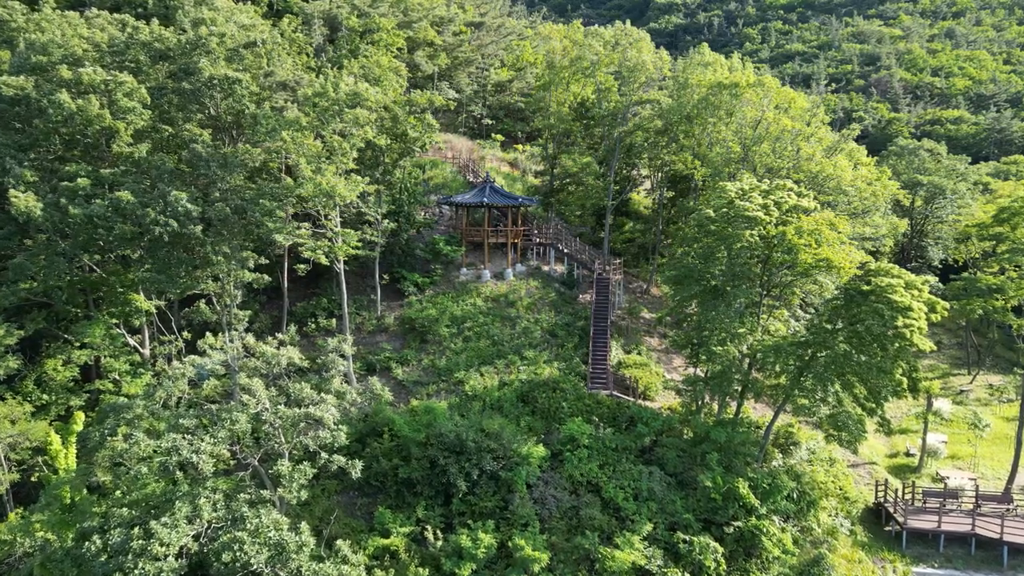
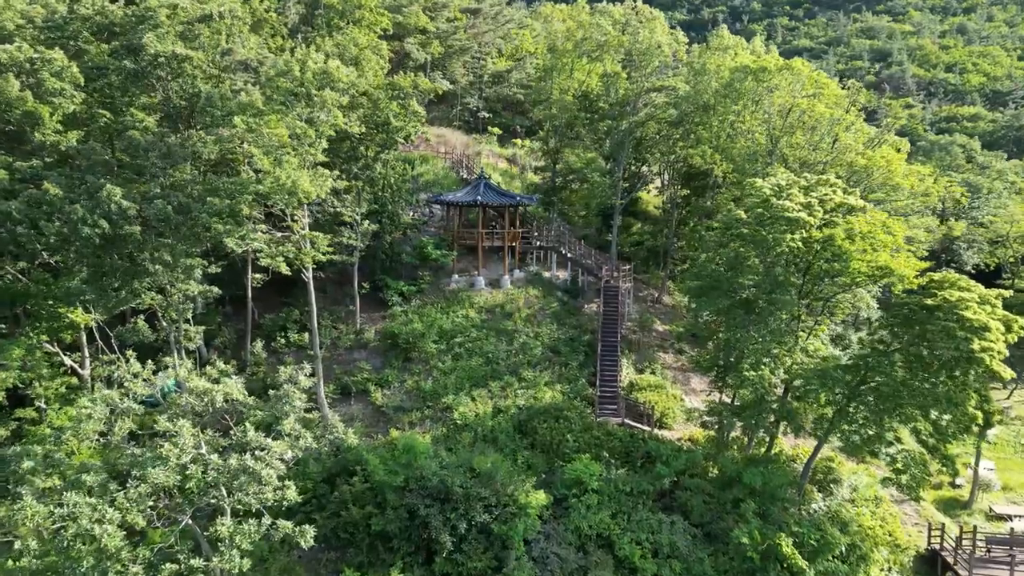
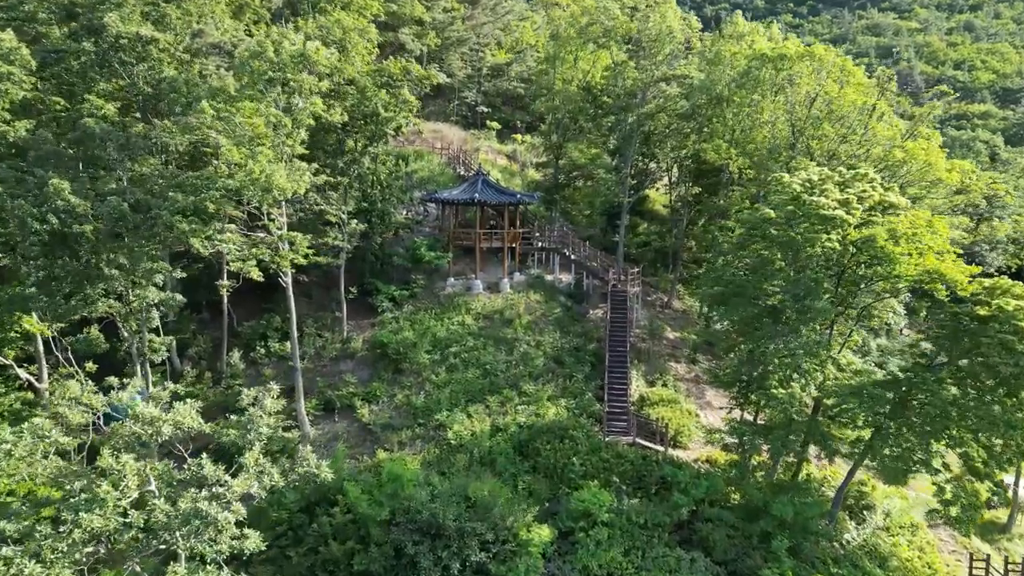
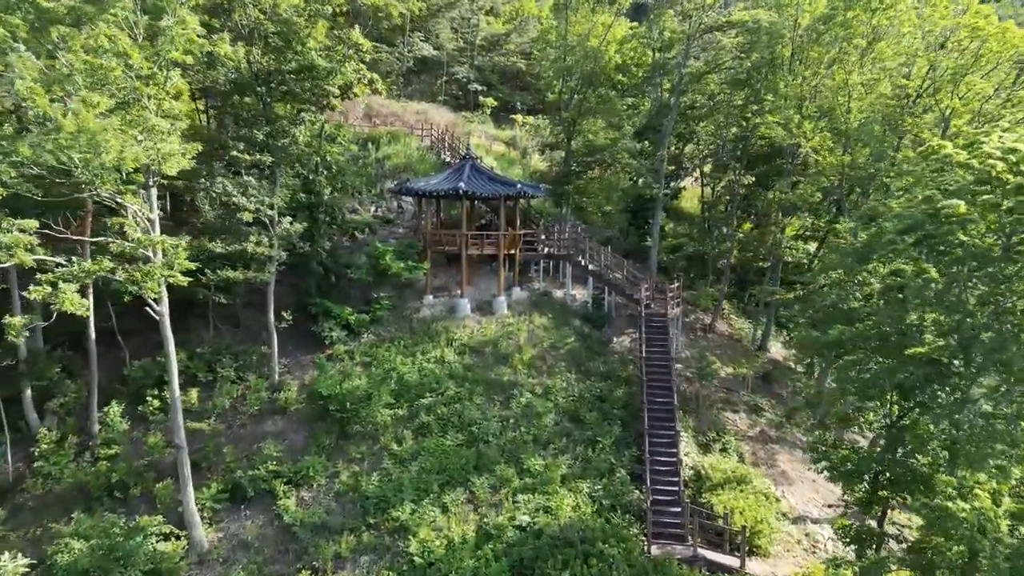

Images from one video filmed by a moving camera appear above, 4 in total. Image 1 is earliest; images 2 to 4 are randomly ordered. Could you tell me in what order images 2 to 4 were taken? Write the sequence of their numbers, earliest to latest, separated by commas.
2, 3, 4
